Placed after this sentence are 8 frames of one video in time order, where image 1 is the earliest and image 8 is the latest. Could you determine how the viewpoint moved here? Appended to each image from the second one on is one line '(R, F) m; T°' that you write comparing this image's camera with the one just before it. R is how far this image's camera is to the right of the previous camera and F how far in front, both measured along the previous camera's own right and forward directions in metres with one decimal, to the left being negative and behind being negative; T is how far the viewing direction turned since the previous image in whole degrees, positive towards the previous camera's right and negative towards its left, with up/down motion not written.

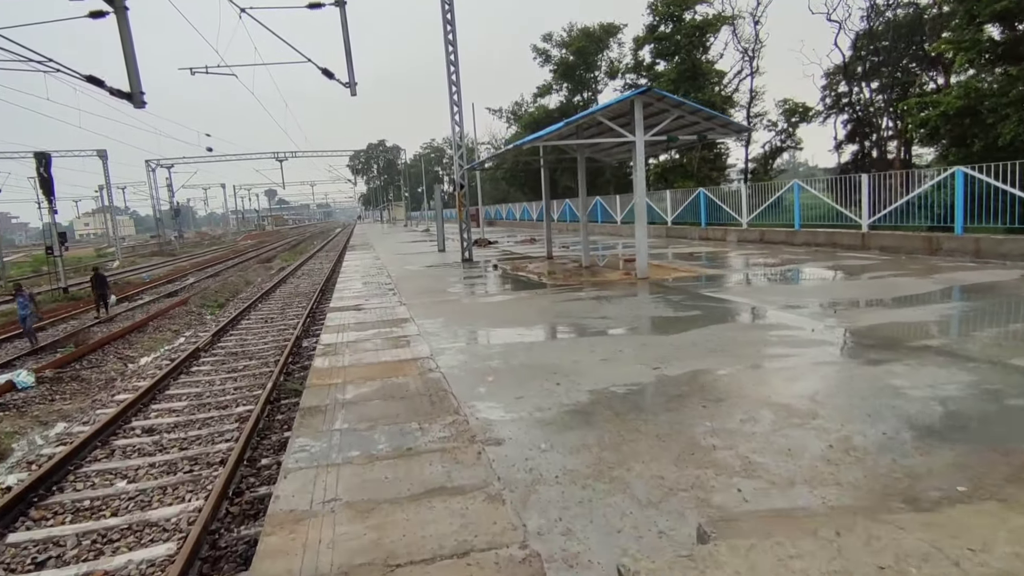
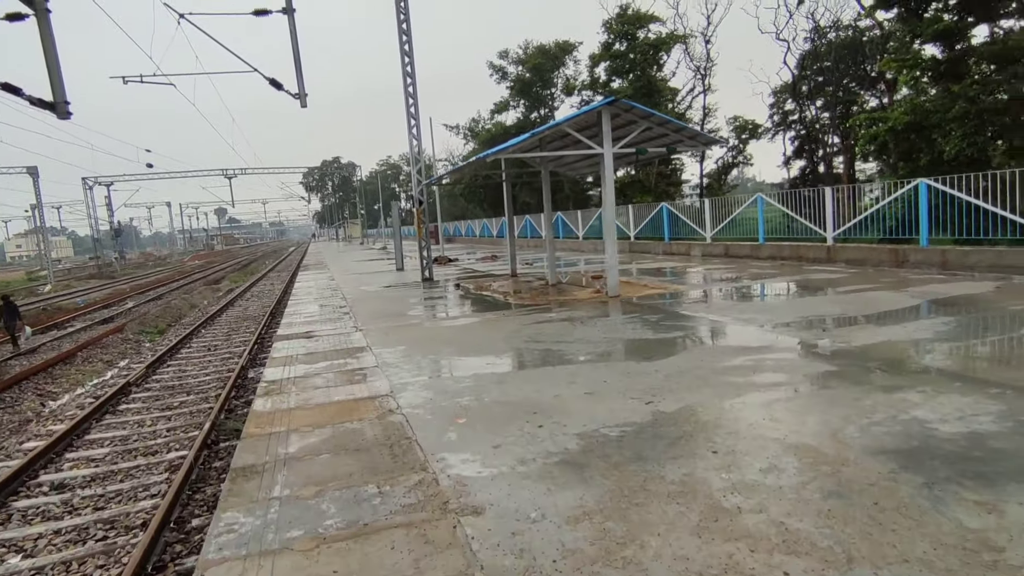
(-0.1, +0.6) m; +4°
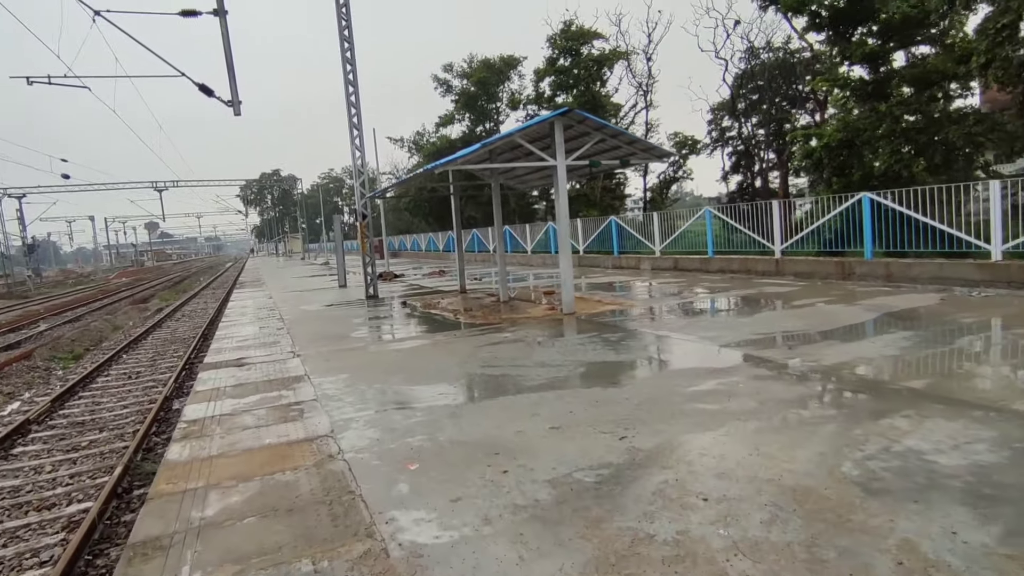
(-0.1, +0.4) m; +5°
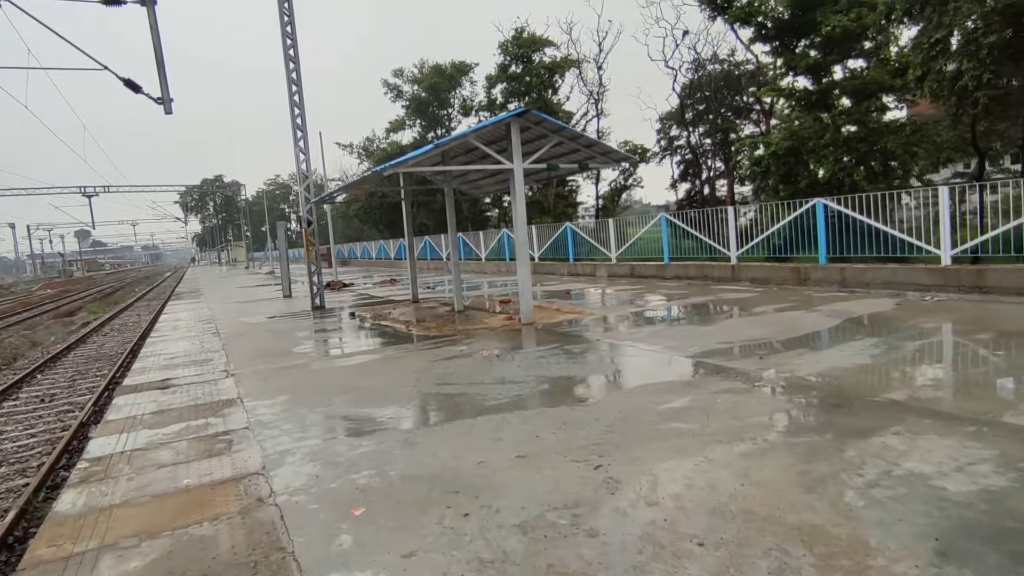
(0.0, +0.4) m; +5°
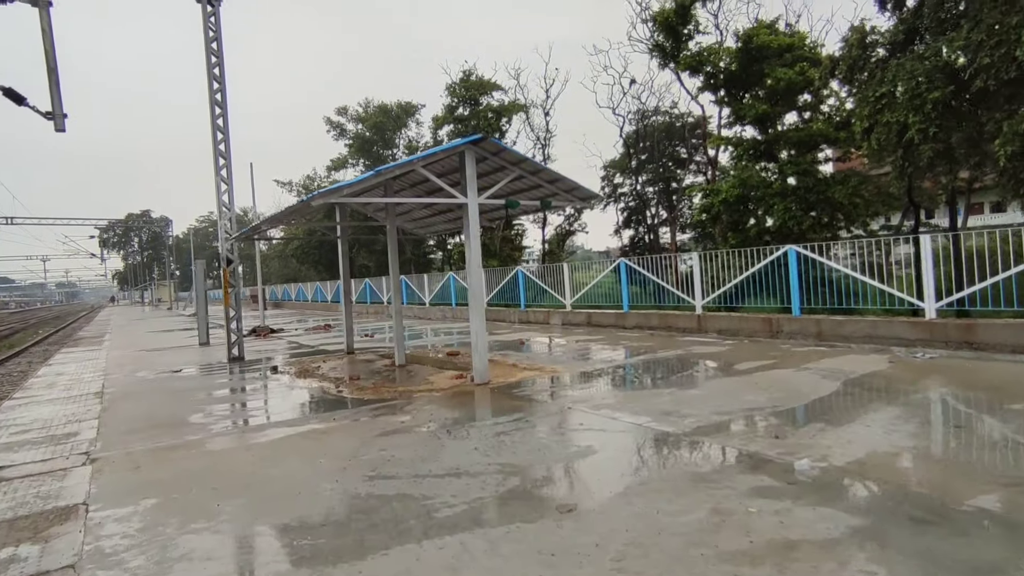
(-0.1, +1.2) m; +6°
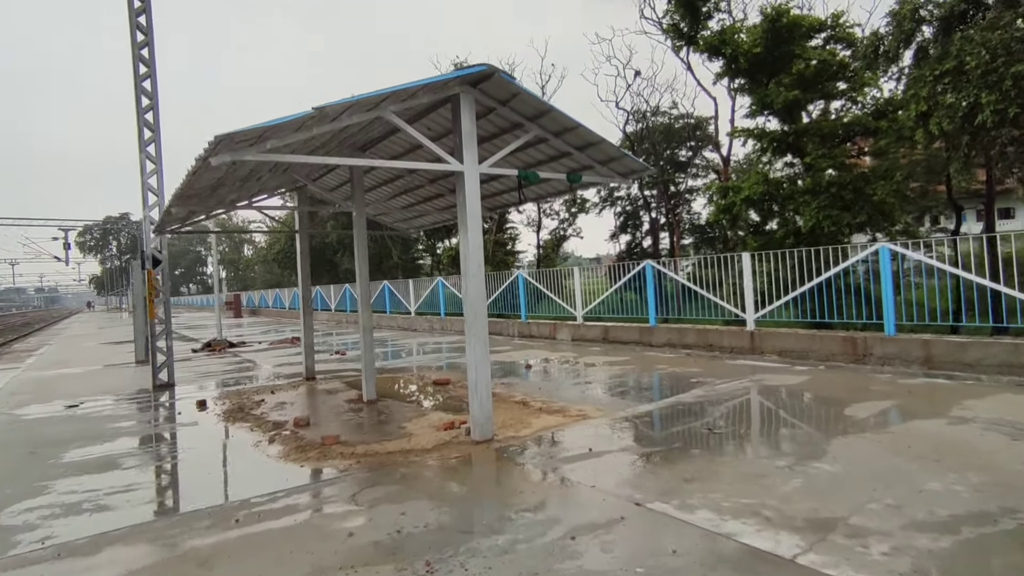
(-0.2, +2.4) m; +1°
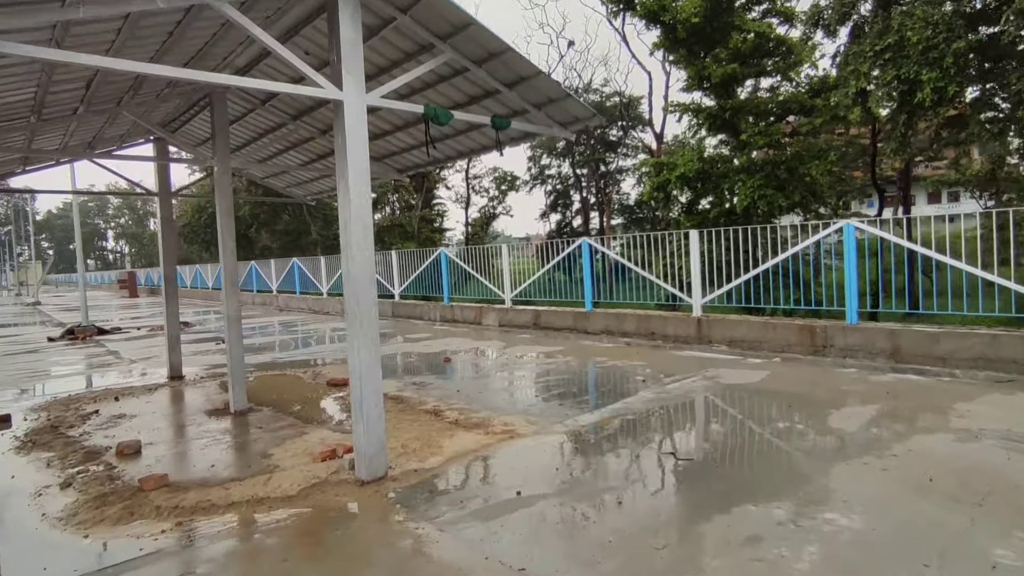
(+0.2, +1.3) m; +7°
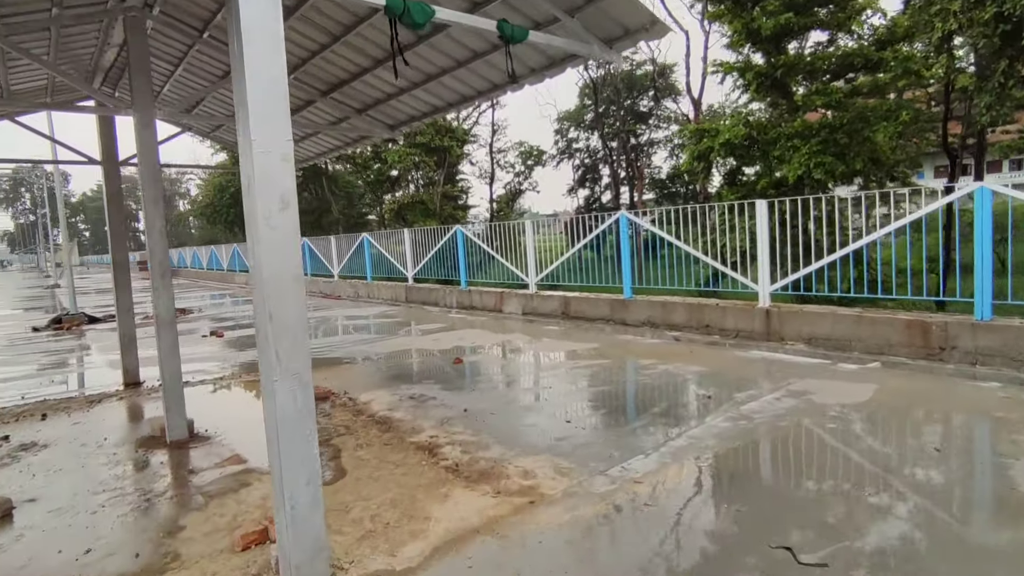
(0.0, +1.4) m; -3°
